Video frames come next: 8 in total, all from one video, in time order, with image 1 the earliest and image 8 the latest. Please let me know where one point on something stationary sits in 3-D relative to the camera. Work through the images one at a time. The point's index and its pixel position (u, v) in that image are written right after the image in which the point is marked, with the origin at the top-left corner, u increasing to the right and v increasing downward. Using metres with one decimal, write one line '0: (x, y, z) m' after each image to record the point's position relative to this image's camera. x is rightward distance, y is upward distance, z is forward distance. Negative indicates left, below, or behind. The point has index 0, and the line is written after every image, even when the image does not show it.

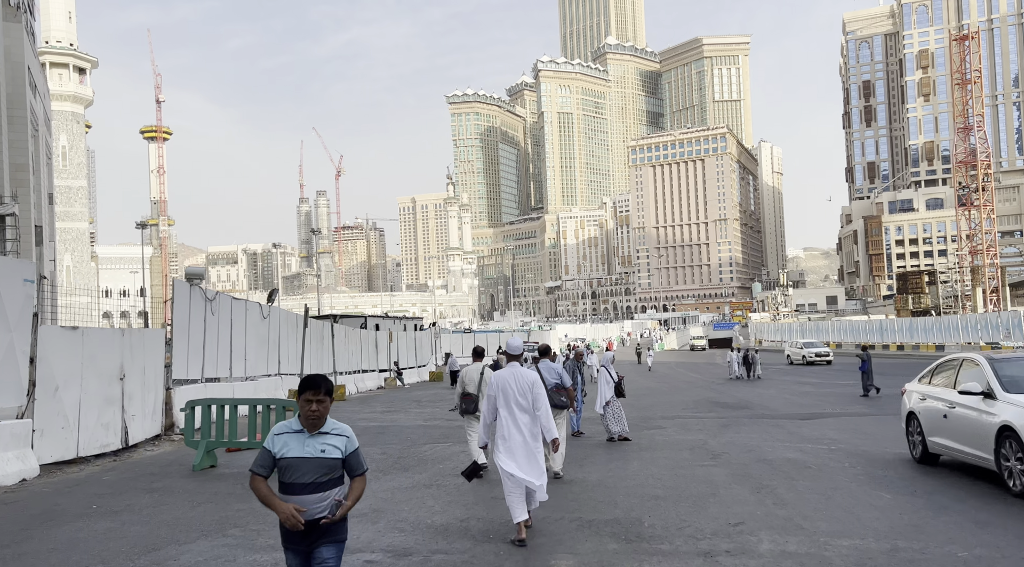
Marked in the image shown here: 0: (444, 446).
0: (-1.0, -2.5, +11.8) m
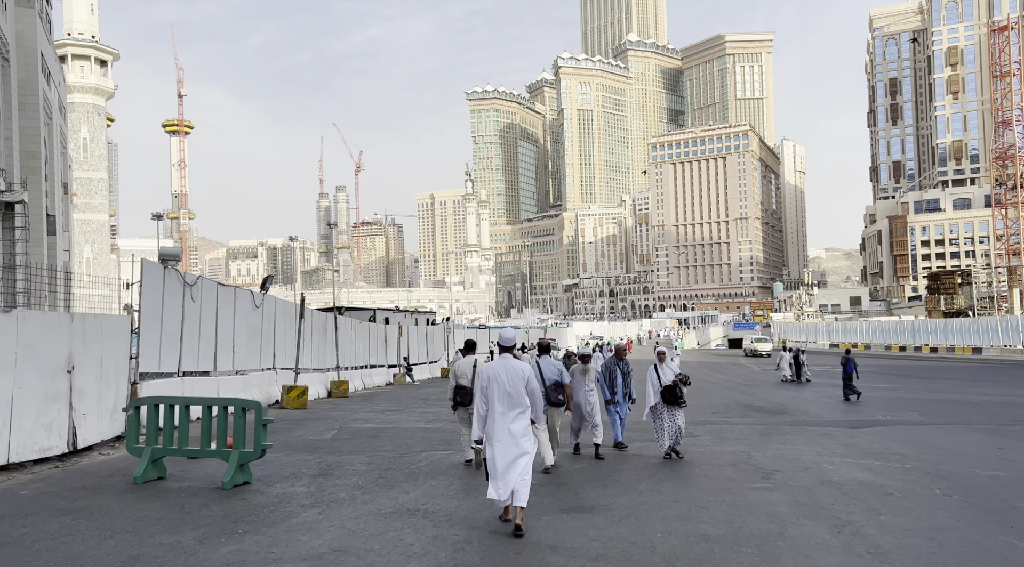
0: (-0.9, -2.3, +10.1) m
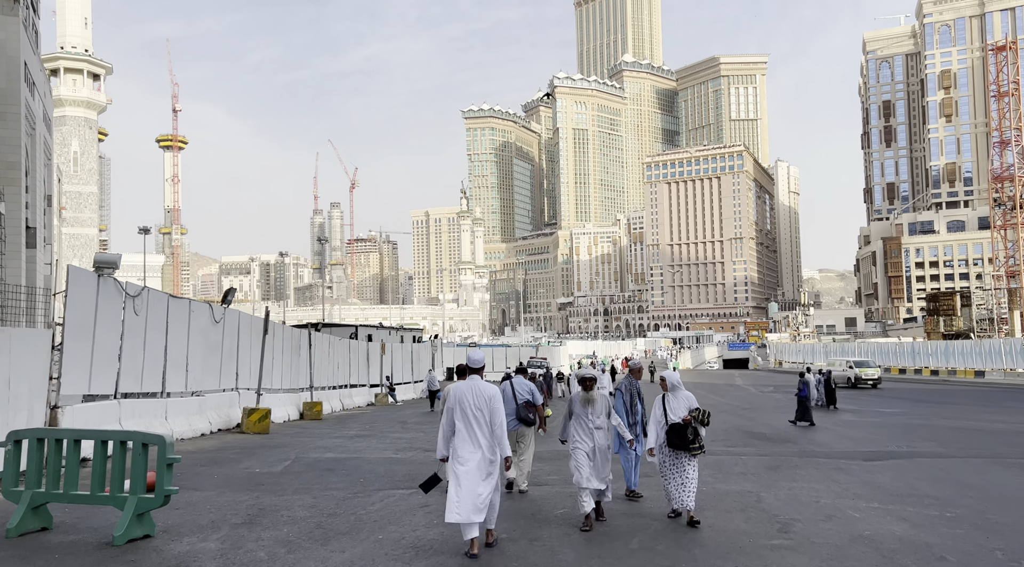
0: (-1.2, -2.4, +8.6) m
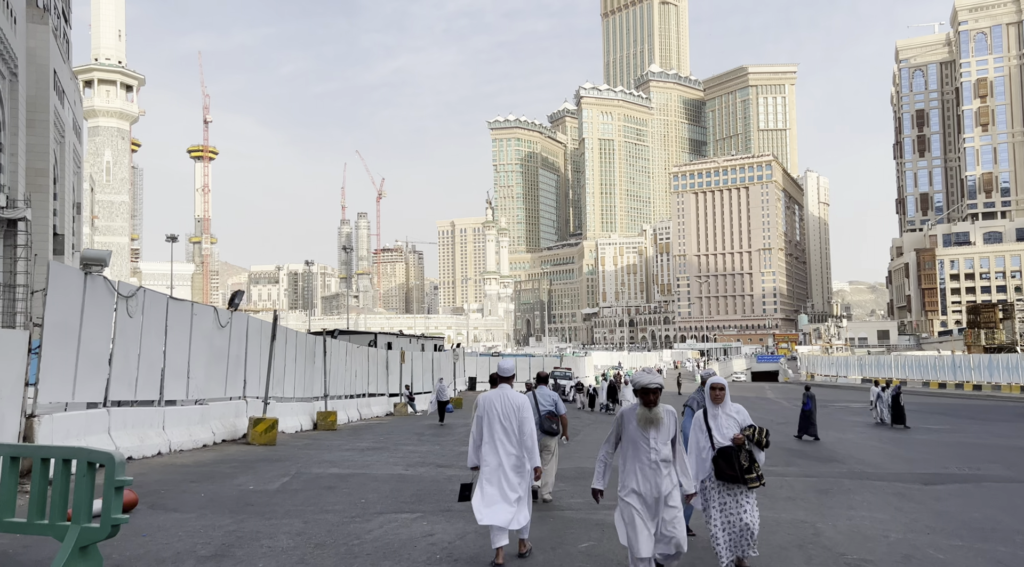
0: (-1.0, -2.4, +7.6) m
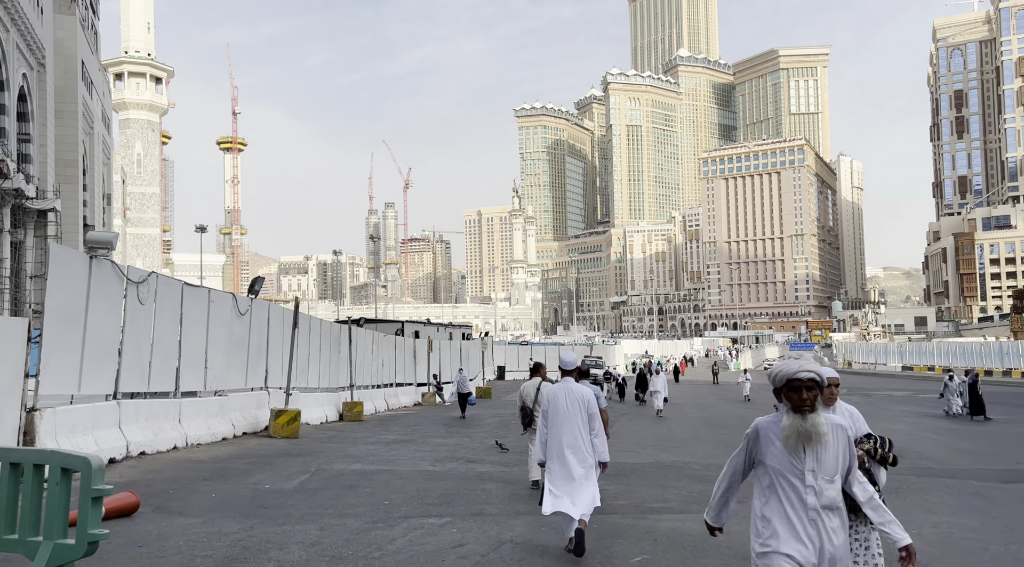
0: (-0.7, -2.2, +6.8) m
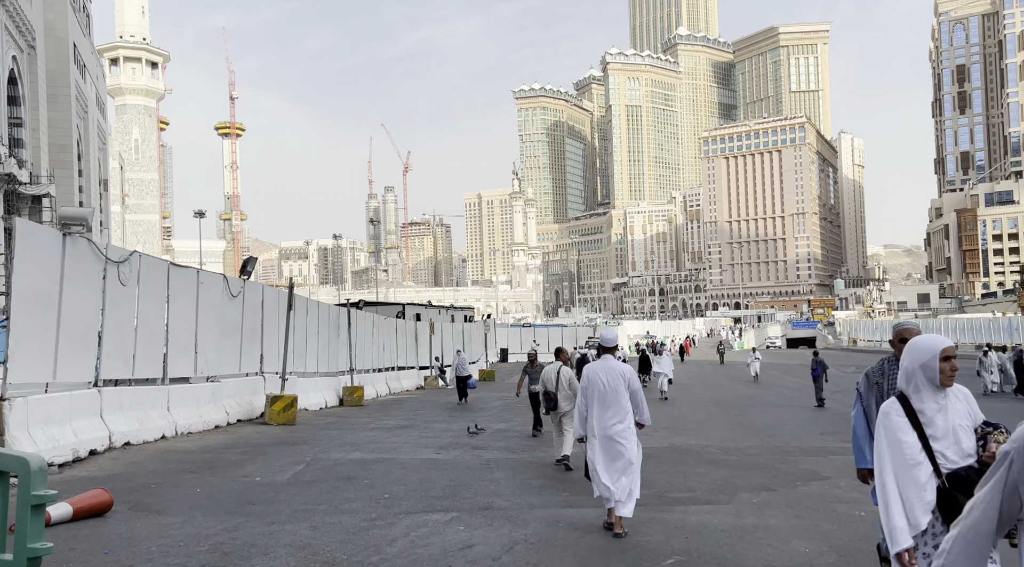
0: (-0.6, -1.9, +6.1) m
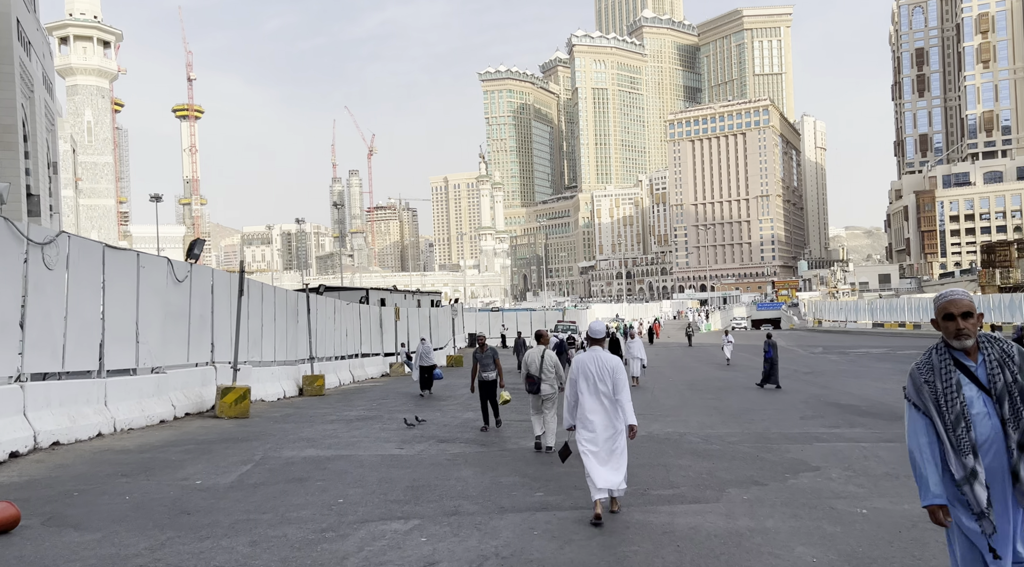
0: (-0.8, -1.8, +5.4) m
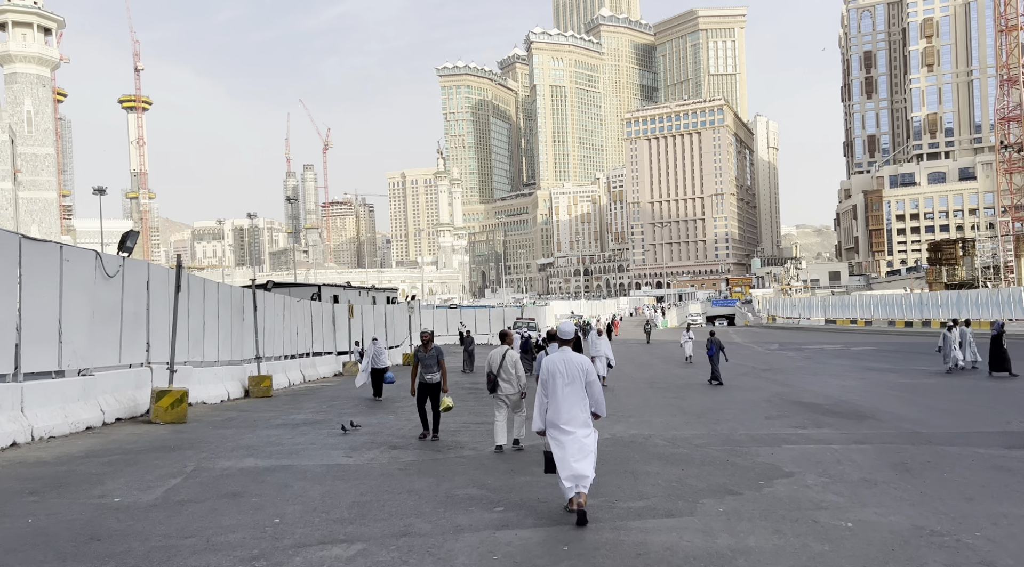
0: (-1.1, -1.8, +4.7) m
